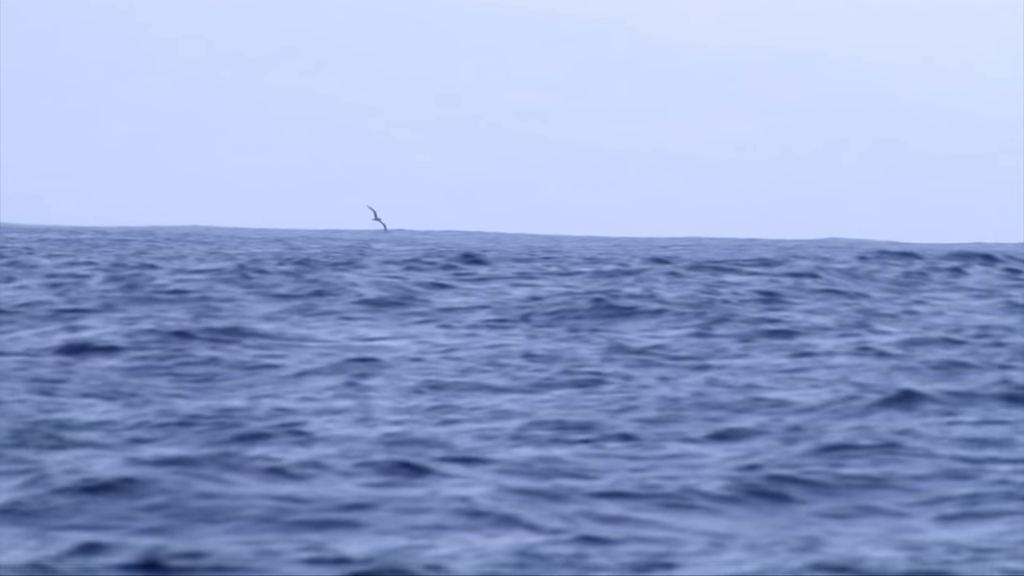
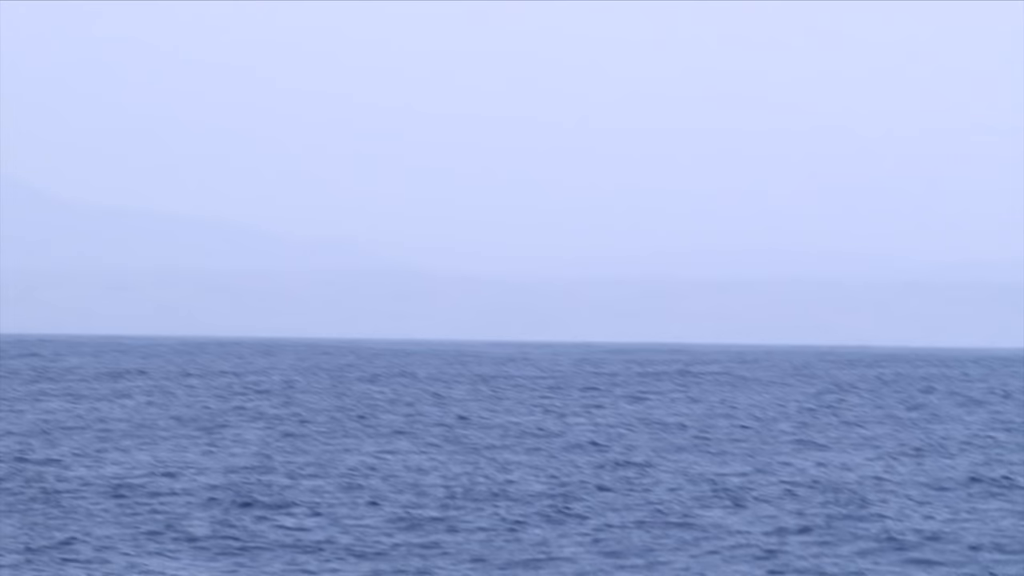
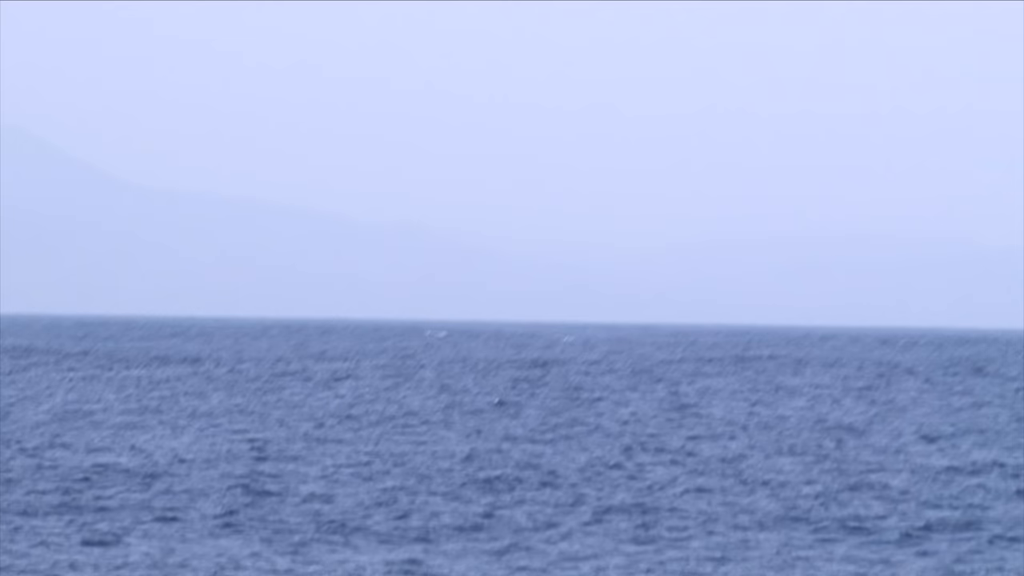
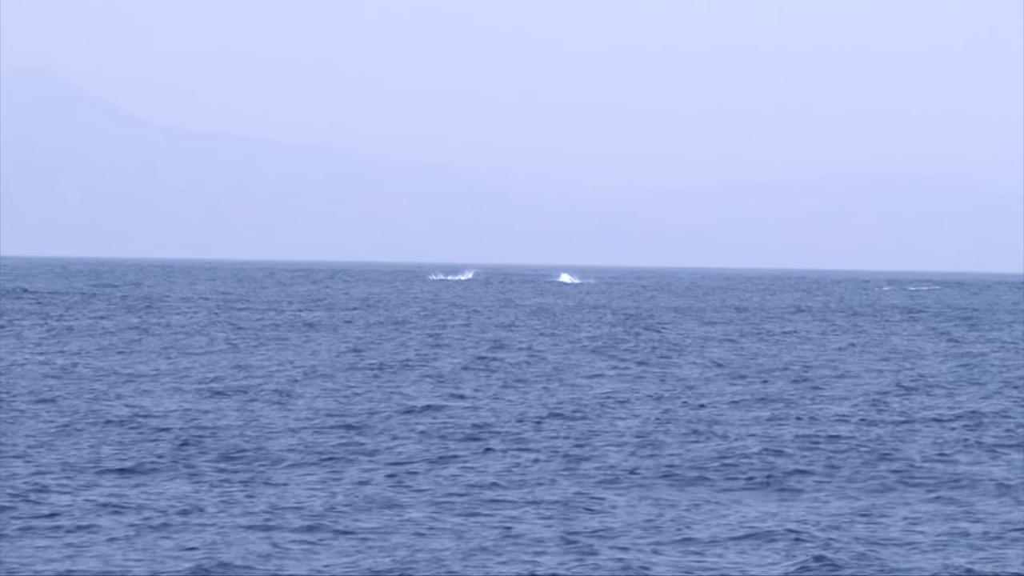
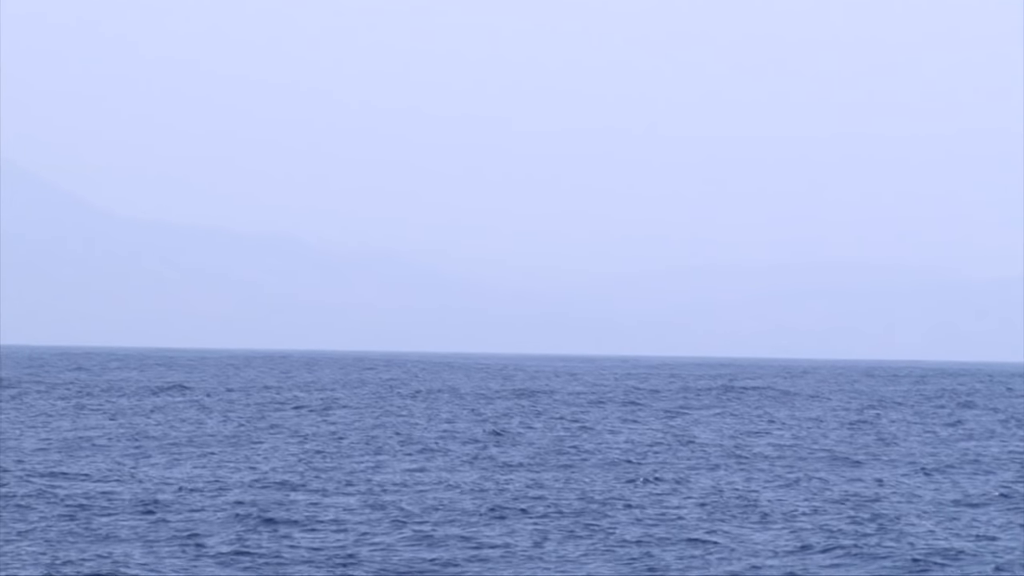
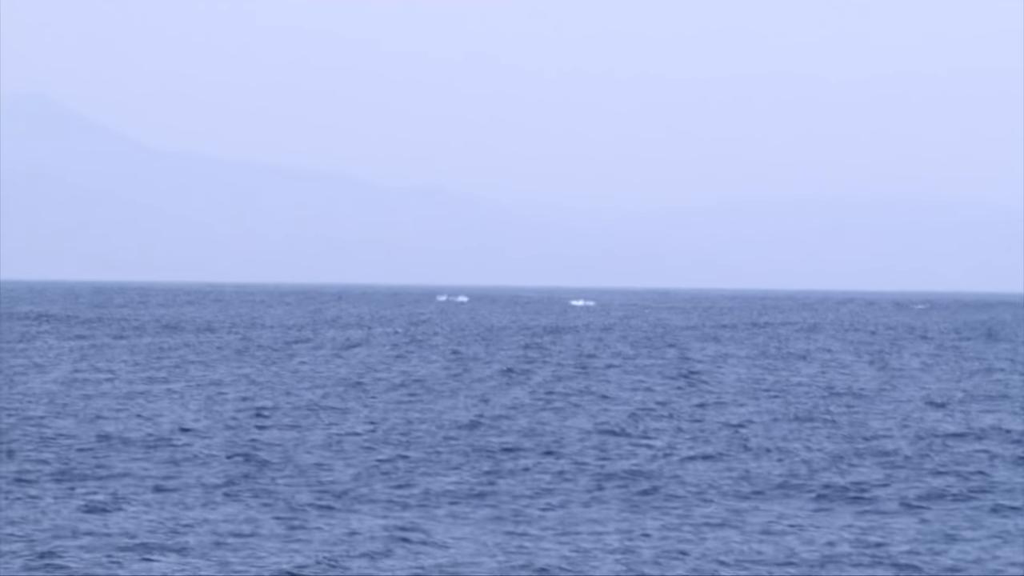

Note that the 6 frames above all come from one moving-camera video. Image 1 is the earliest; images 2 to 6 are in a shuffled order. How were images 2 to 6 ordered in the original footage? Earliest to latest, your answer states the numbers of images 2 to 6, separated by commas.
2, 5, 3, 6, 4
